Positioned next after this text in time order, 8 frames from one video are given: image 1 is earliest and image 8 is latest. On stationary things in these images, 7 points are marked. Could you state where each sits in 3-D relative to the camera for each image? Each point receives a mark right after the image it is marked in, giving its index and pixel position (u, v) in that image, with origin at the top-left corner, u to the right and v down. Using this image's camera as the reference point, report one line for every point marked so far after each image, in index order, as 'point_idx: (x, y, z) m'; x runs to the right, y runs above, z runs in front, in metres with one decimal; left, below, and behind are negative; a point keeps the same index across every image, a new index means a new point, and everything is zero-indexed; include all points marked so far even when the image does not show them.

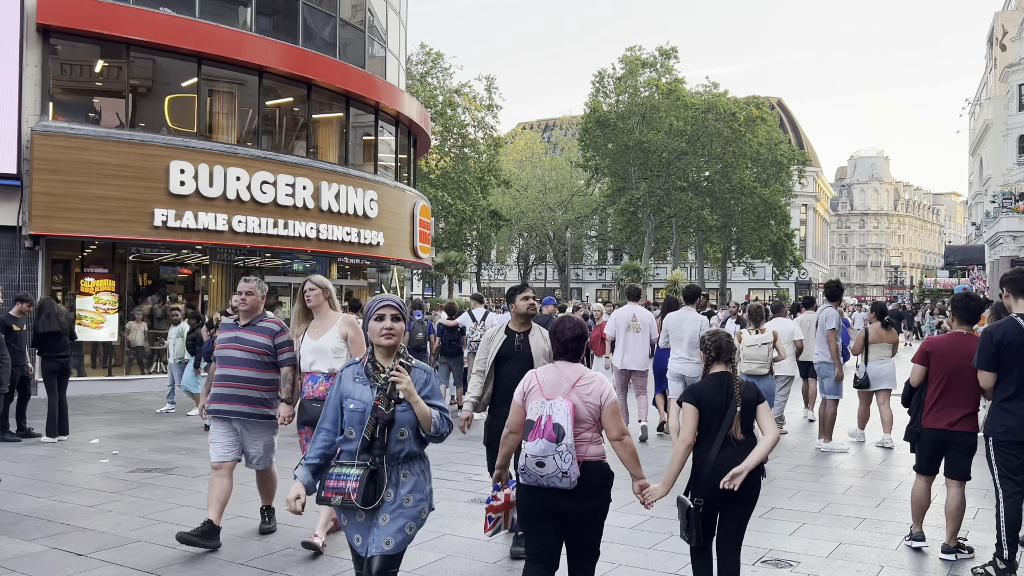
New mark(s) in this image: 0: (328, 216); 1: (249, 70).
0: (-4.2, +1.6, +19.2) m
1: (-5.7, +4.8, +18.5) m
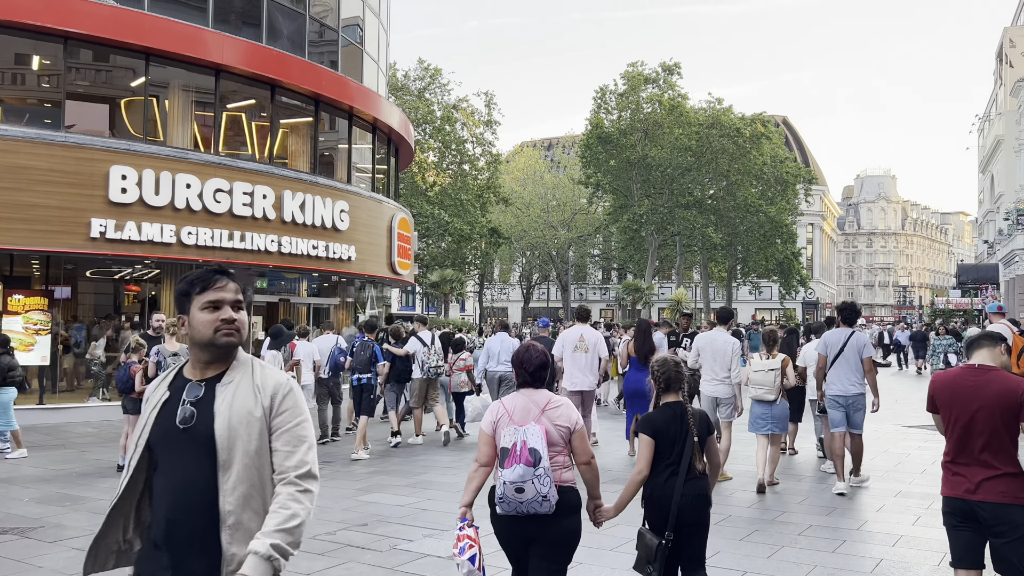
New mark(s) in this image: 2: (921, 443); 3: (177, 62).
0: (-4.6, +1.2, +17.6) m
1: (-6.1, +4.4, +17.0) m
2: (+6.1, -2.3, +12.5) m
3: (-6.5, +4.4, +16.6) m
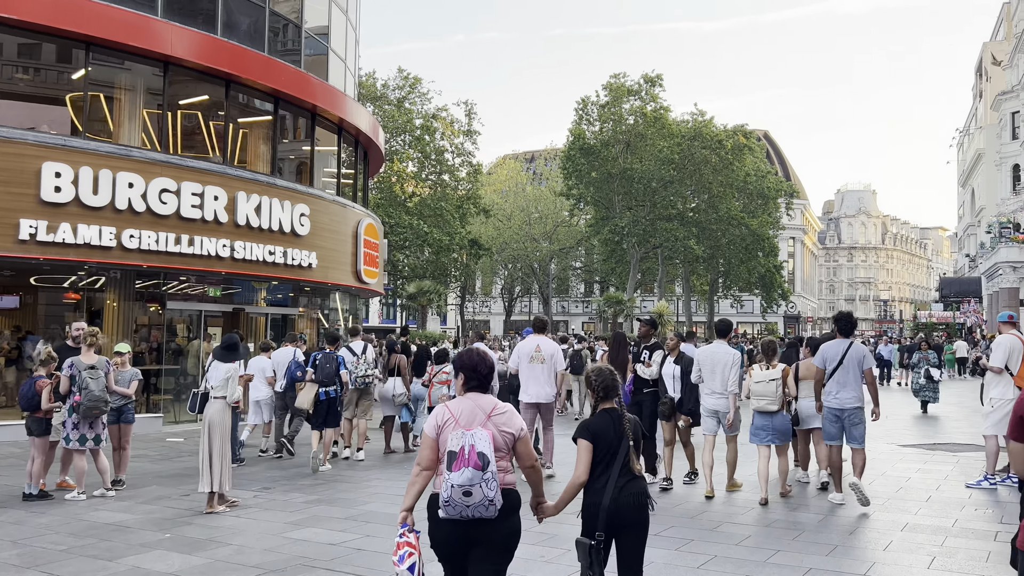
0: (-5.2, +1.1, +16.5) m
1: (-6.7, +4.2, +15.9) m
2: (+5.6, -2.4, +11.5) m
3: (-7.0, +4.3, +15.5) m
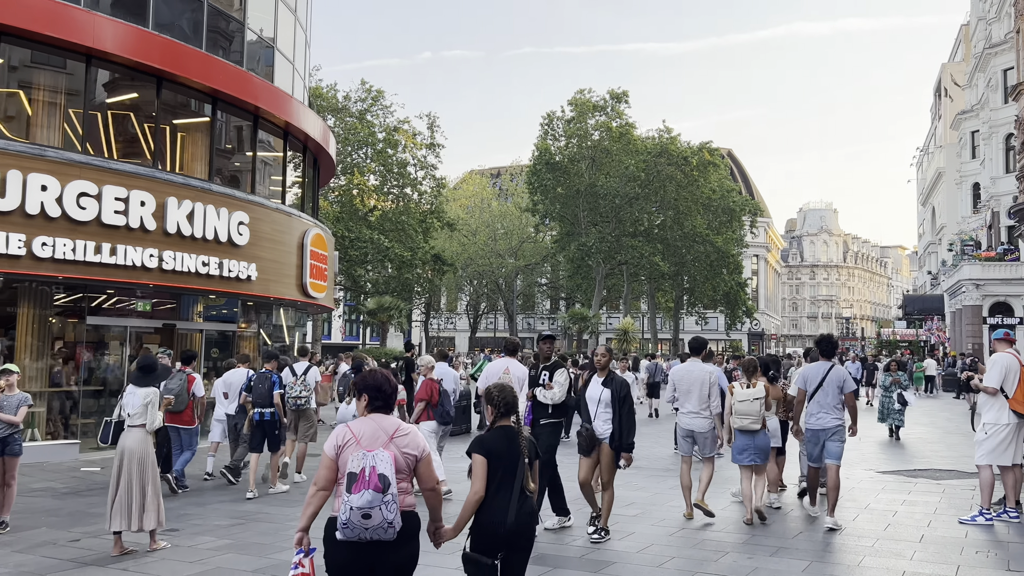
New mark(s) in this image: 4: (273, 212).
0: (-6.0, +0.8, +15.2) m
1: (-7.5, +4.0, +14.6) m
2: (+4.9, -2.6, +10.6) m
3: (-7.8, +4.1, +14.1) m
4: (-5.0, +1.6, +17.7) m
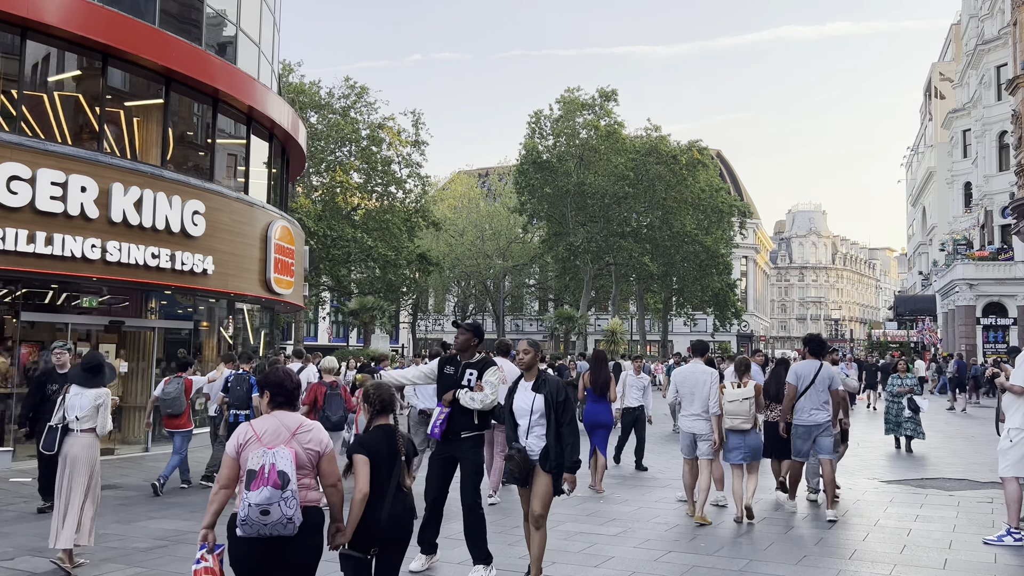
0: (-6.4, +0.9, +14.0) m
1: (-7.9, +4.1, +13.4) m
2: (+4.6, -2.5, +9.5) m
3: (-8.2, +4.2, +12.9) m
4: (-5.4, +1.7, +16.6) m
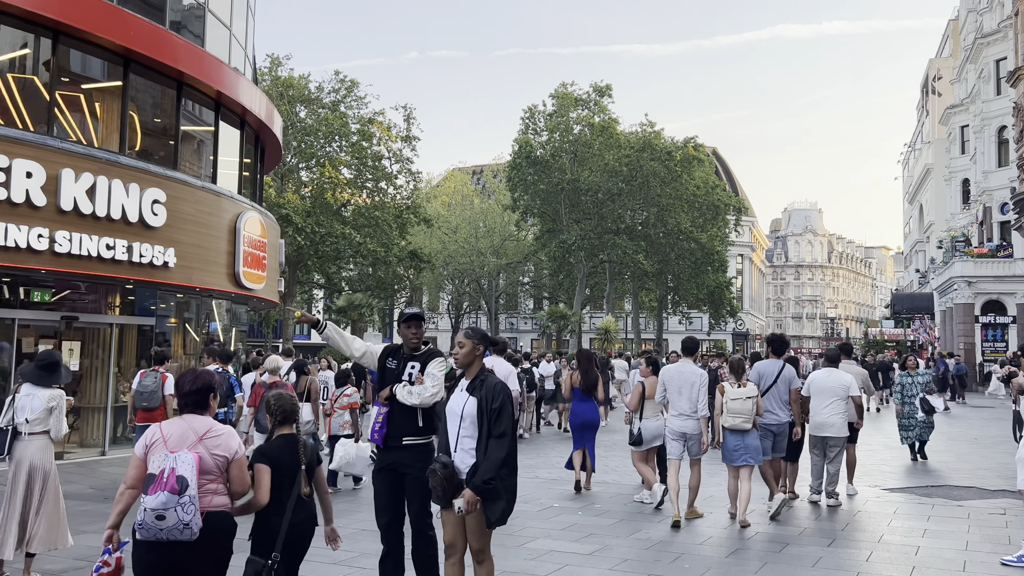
0: (-6.7, +1.0, +13.1) m
1: (-8.2, +4.2, +12.5) m
2: (+4.3, -2.4, +8.7) m
3: (-8.5, +4.3, +12.0) m
4: (-5.8, +1.8, +15.7) m
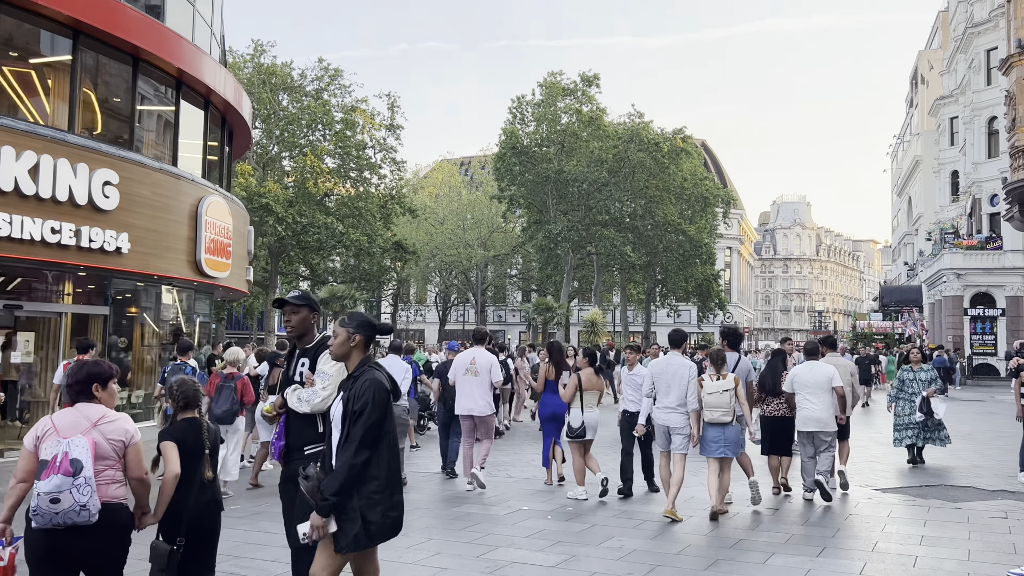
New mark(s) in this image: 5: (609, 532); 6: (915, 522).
0: (-7.1, +1.2, +12.2) m
1: (-8.6, +4.4, +11.6) m
2: (+3.9, -2.3, +8.0) m
3: (-8.9, +4.5, +11.1) m
4: (-6.2, +2.0, +14.8) m
5: (+0.9, -2.3, +7.9) m
6: (+4.0, -2.3, +8.3) m
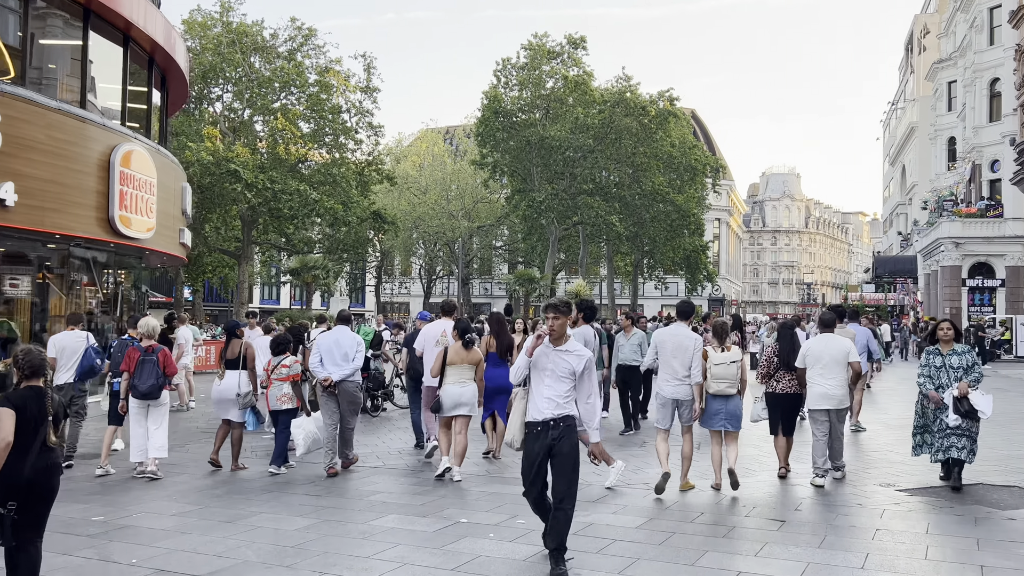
0: (-7.7, +1.7, +10.1) m
1: (-9.2, +4.9, +9.3) m
2: (+3.4, -1.9, +6.1) m
3: (-9.5, +4.9, +8.9) m
4: (-6.8, +2.6, +12.7) m
5: (+0.4, -1.9, +6.0) m
6: (+3.4, -1.9, +6.4) m
